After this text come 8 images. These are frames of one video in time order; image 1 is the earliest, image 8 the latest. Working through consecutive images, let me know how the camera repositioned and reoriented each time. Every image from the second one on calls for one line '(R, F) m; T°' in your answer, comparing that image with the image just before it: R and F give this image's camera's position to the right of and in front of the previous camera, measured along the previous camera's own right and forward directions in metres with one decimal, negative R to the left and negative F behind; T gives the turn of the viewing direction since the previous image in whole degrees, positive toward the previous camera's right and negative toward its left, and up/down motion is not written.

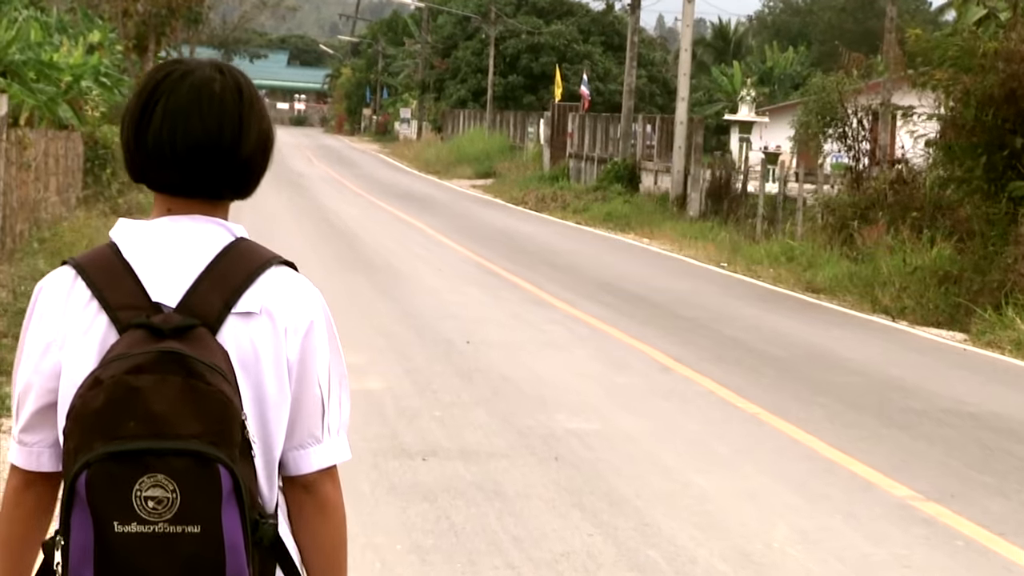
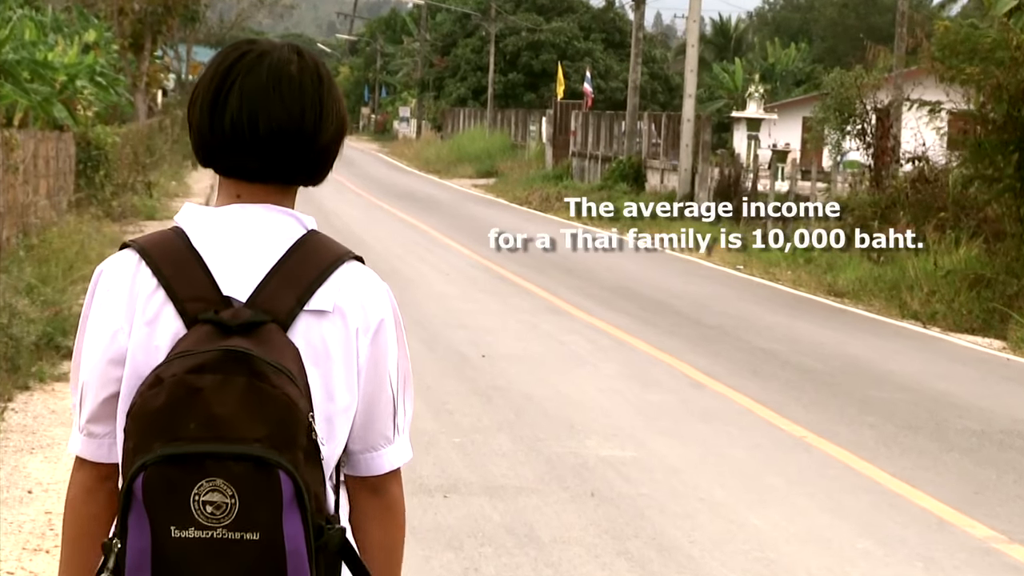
(-0.2, +0.7) m; 0°
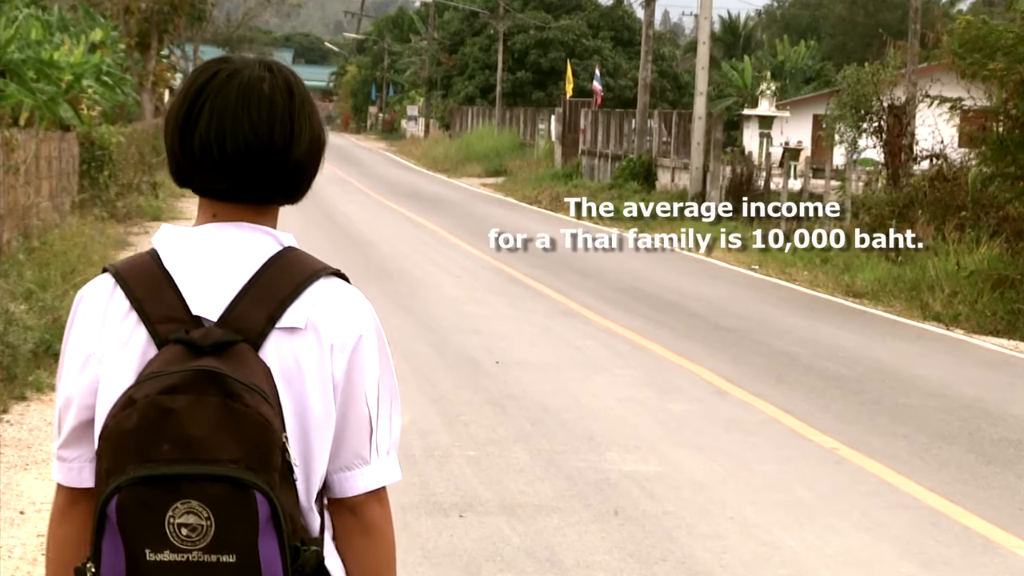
(0.0, +0.3) m; 0°
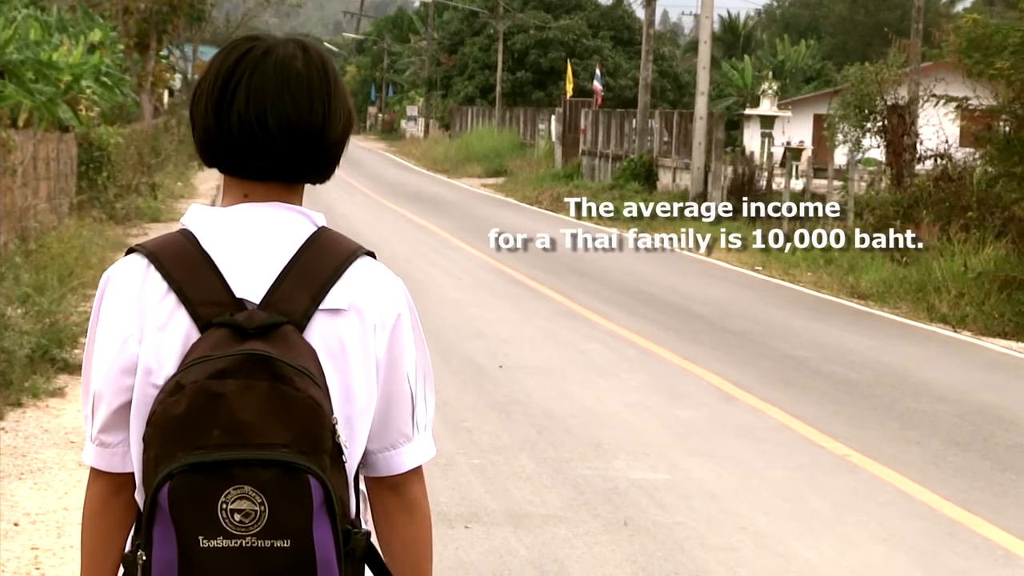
(0.0, +0.1) m; 0°
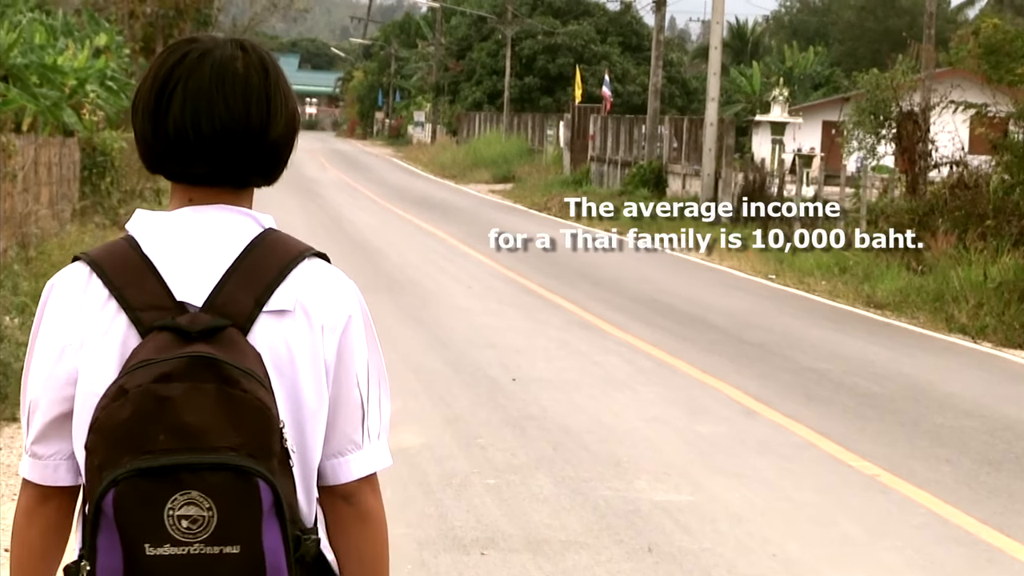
(-0.1, +0.3) m; 0°
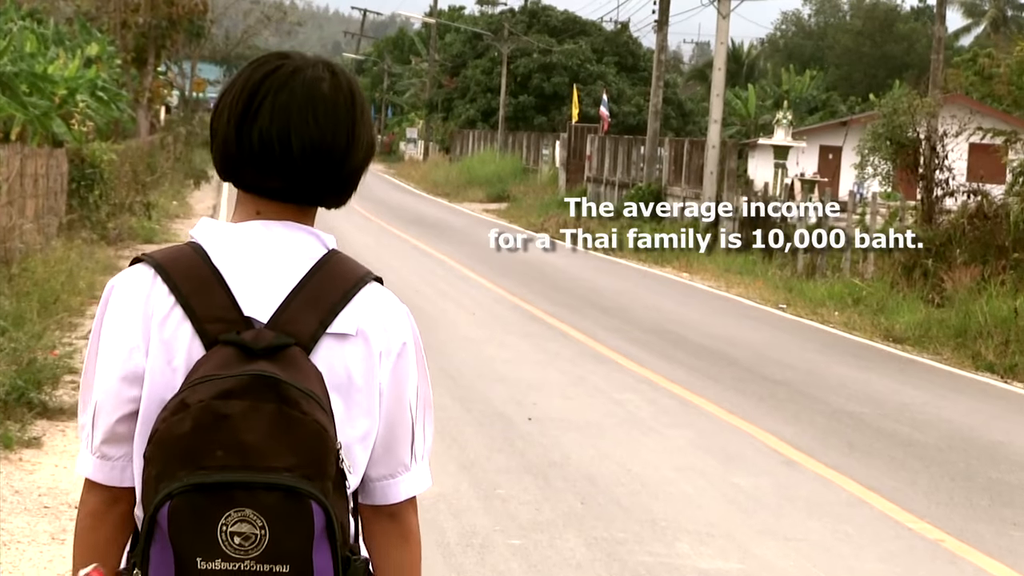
(-0.2, +0.6) m; +1°
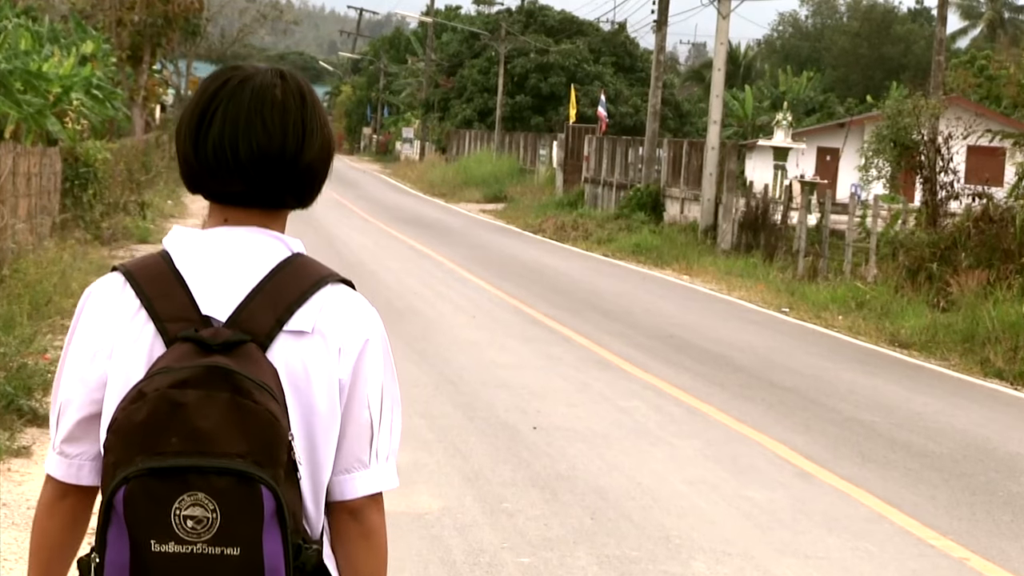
(-0.1, +0.2) m; 0°
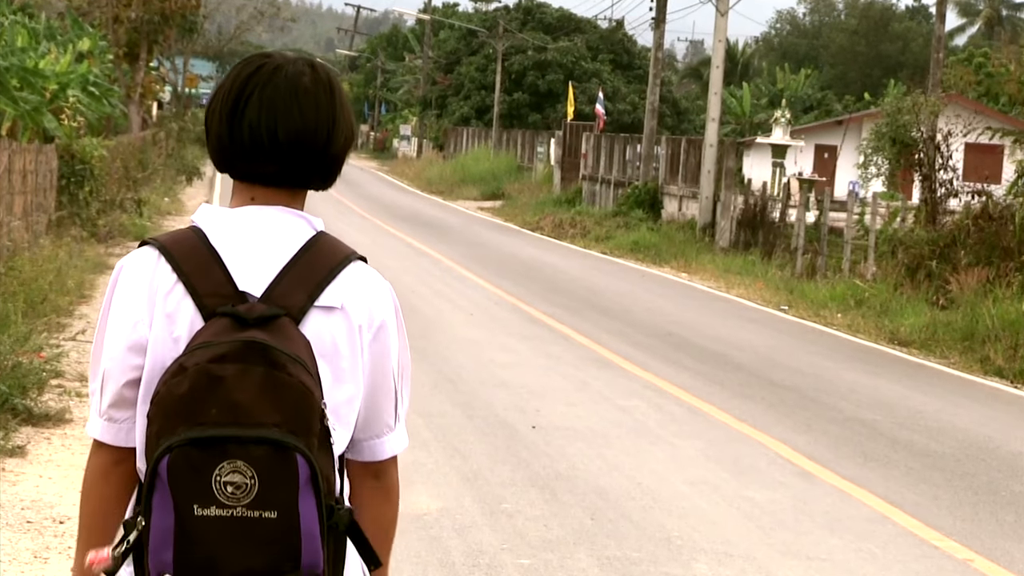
(0.0, +0.1) m; 0°
